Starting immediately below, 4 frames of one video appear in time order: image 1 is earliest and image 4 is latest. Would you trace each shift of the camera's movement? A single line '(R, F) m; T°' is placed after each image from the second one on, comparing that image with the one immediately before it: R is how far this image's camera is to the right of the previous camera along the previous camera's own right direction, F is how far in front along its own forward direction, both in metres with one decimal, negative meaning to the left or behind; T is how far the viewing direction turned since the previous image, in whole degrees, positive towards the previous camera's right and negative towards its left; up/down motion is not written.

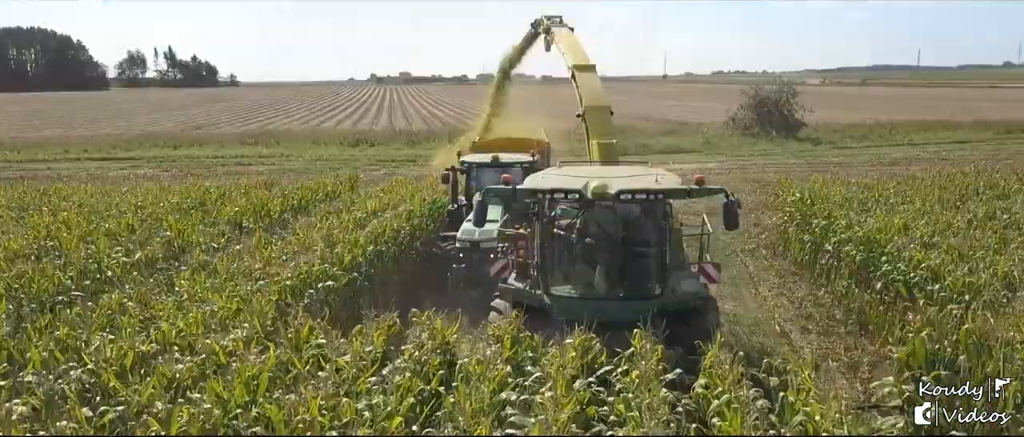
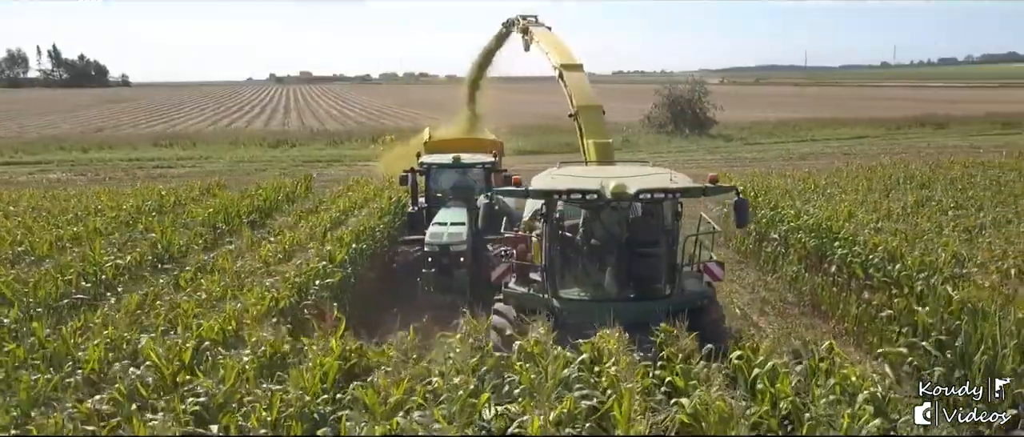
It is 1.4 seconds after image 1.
(-1.2, -0.4) m; +7°
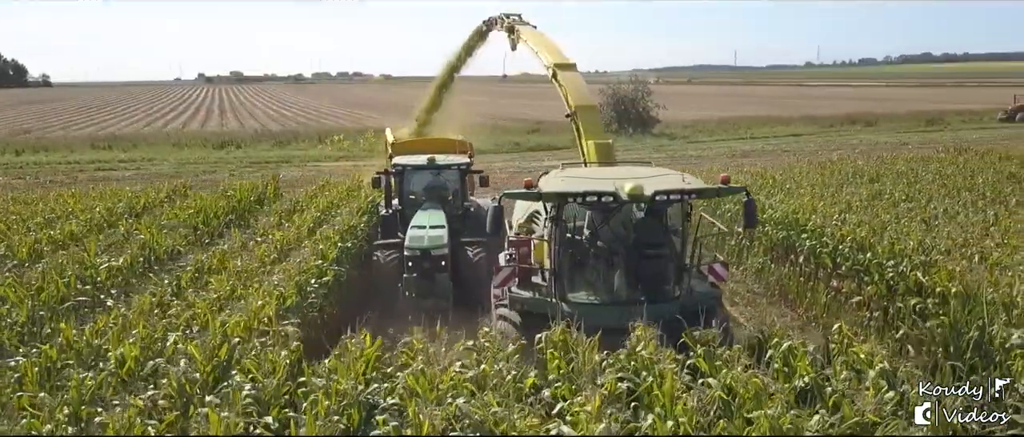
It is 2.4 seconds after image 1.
(-0.8, -0.3) m; +4°
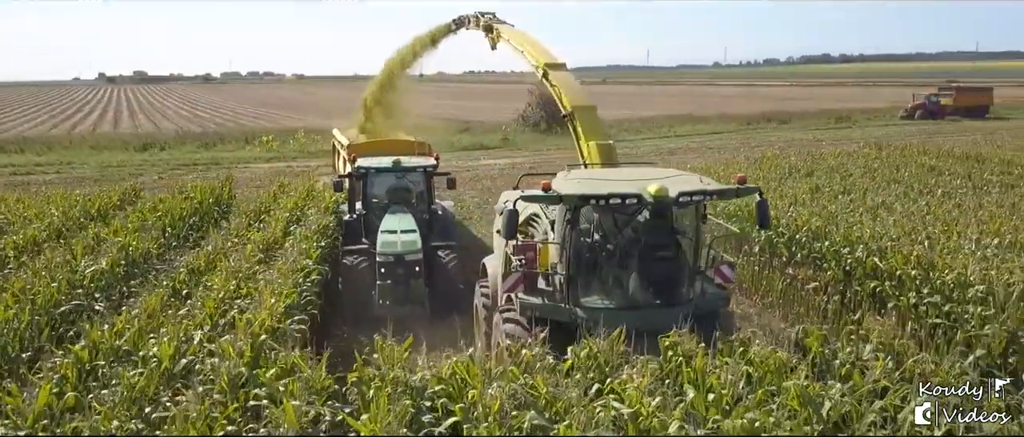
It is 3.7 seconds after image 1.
(-0.9, -0.3) m; +6°
